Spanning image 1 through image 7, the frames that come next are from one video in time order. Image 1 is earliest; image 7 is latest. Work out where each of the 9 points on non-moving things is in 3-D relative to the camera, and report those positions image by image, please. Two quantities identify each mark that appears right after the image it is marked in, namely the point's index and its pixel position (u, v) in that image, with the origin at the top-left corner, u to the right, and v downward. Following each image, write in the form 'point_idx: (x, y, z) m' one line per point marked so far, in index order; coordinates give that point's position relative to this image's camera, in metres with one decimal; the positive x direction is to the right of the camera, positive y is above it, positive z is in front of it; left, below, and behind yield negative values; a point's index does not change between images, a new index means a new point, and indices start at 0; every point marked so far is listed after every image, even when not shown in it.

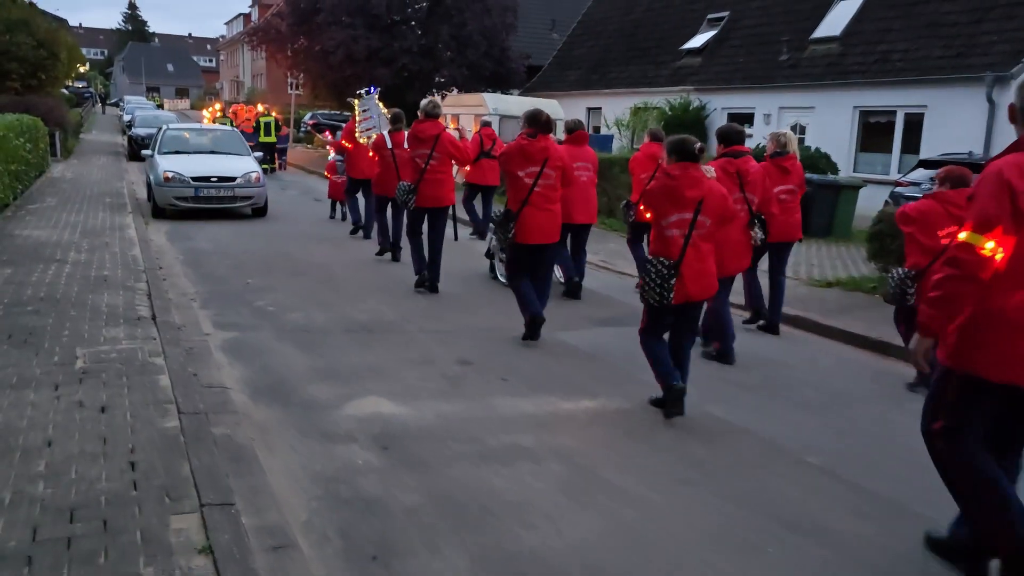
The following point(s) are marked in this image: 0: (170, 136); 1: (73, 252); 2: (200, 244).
0: (-6.3, +2.8, +16.3) m
1: (-4.9, +0.4, +9.8) m
2: (-4.2, +0.6, +11.8) m
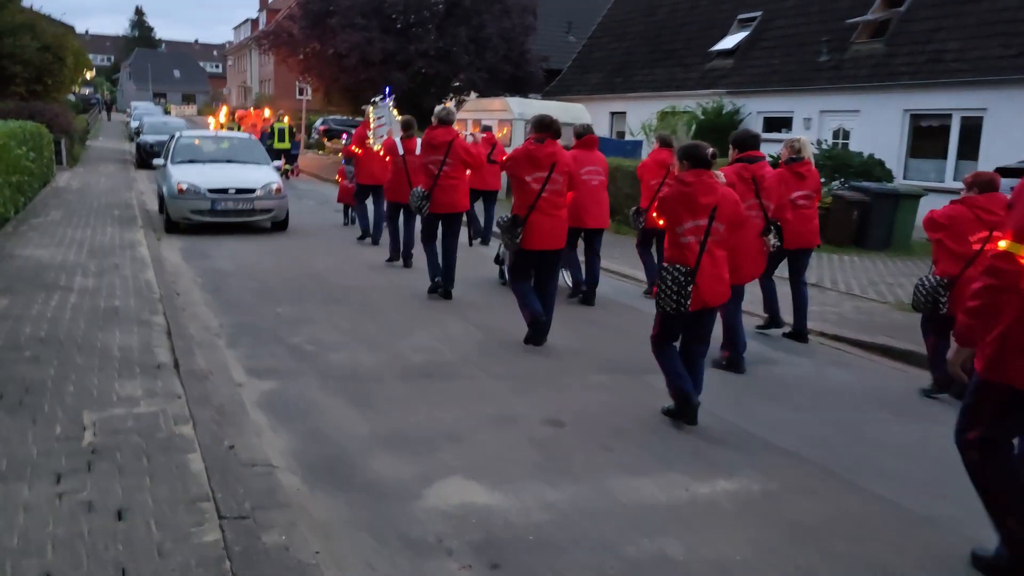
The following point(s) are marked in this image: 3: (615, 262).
0: (-5.7, +2.5, +15.2) m
1: (-4.3, +0.1, +8.7) m
2: (-3.6, +0.3, +10.7) m
3: (+1.6, +0.4, +12.9) m
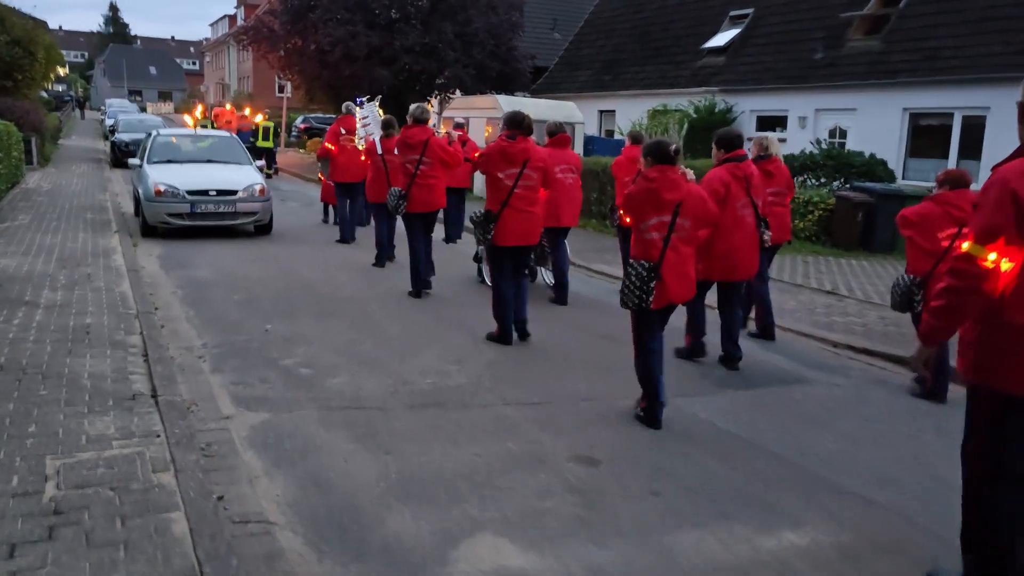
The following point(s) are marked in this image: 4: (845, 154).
0: (-5.8, +2.4, +14.4) m
1: (-4.2, 0.0, +8.0) m
2: (-3.5, +0.2, +10.0) m
3: (+1.5, +0.3, +12.3) m
4: (+6.4, +2.6, +16.8) m
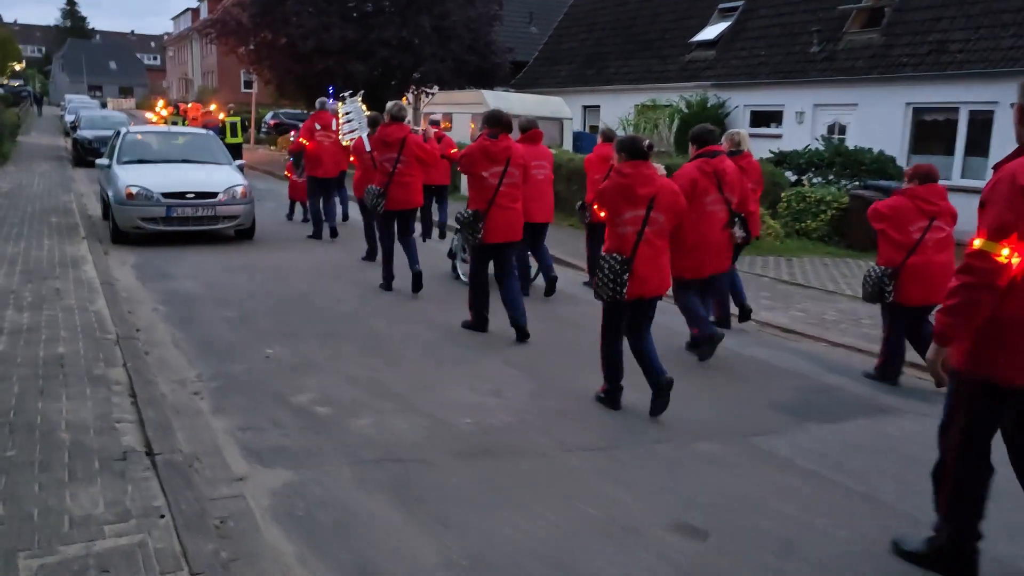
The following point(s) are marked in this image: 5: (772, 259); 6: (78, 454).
0: (-5.8, +2.2, +13.3) m
1: (-4.0, -0.2, +7.0) m
2: (-3.4, 0.0, +9.0) m
3: (+1.6, +0.2, +11.5) m
4: (+6.3, +2.5, +16.1) m
5: (+3.8, +0.4, +12.9) m
6: (-2.0, -0.8, +4.0) m
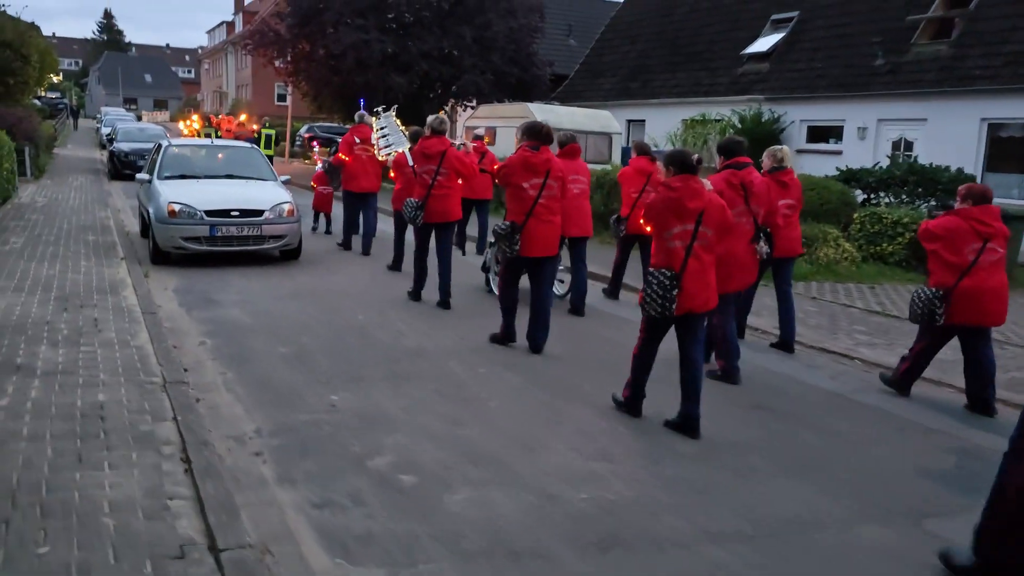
0: (-4.9, +1.9, +12.7) m
1: (-3.3, -0.4, +6.3) m
2: (-2.7, -0.2, +8.2) m
3: (+2.4, -0.1, +10.7) m
4: (+7.2, +2.1, +15.1) m
5: (+4.7, 0.0, +11.9) m
6: (-1.4, -1.0, +3.3) m
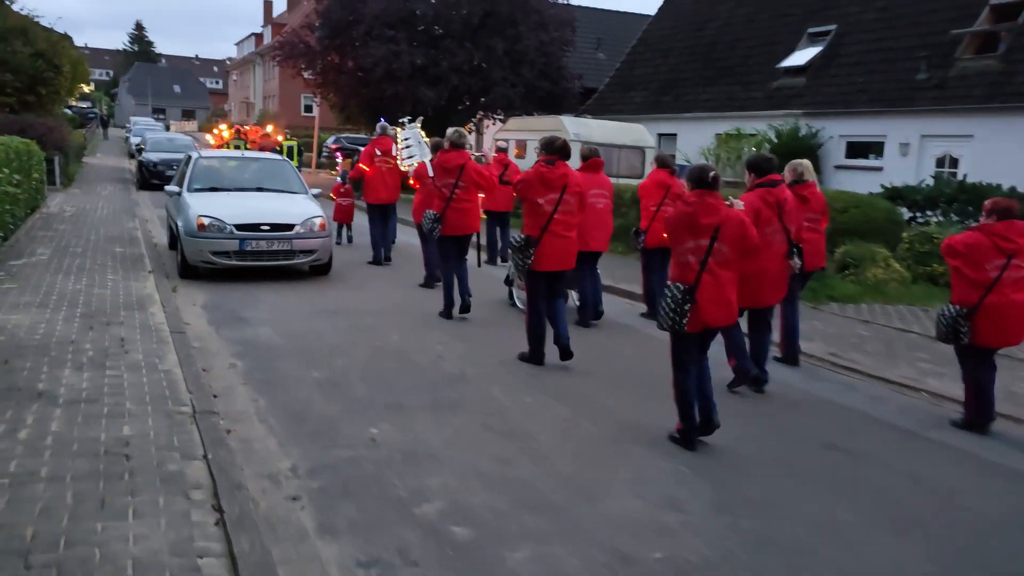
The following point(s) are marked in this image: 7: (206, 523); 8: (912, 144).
0: (-4.4, +1.7, +12.4) m
1: (-3.0, -0.5, +6.0) m
2: (-2.3, -0.4, +7.9) m
3: (+2.8, -0.4, +10.2) m
4: (+7.8, +1.7, +14.6) m
5: (+5.1, -0.3, +11.4) m
6: (-1.2, -1.1, +2.9) m
7: (-1.3, -1.0, +3.7) m
8: (+8.8, +3.2, +19.3) m
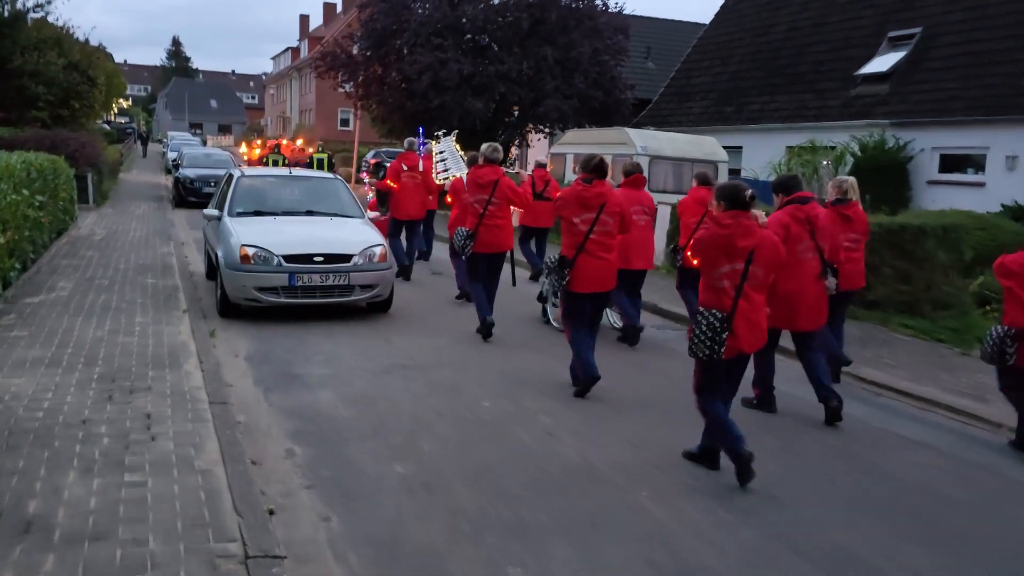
0: (-3.4, +1.3, +11.0) m
1: (-2.2, -0.9, +4.4) m
2: (-1.4, -0.8, +6.3) m
3: (+3.8, -0.8, +8.4) m
4: (+8.9, +1.2, +12.7) m
5: (+6.1, -0.7, +9.6) m
6: (-0.5, -1.4, +1.3) m
7: (-0.6, -1.3, +2.1) m
8: (+10.1, +2.6, +17.4) m
